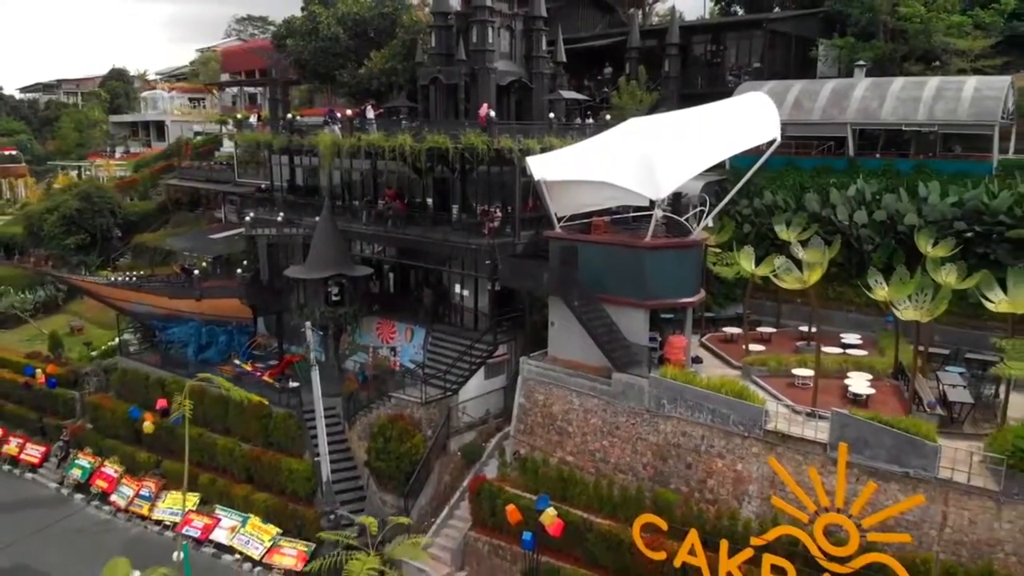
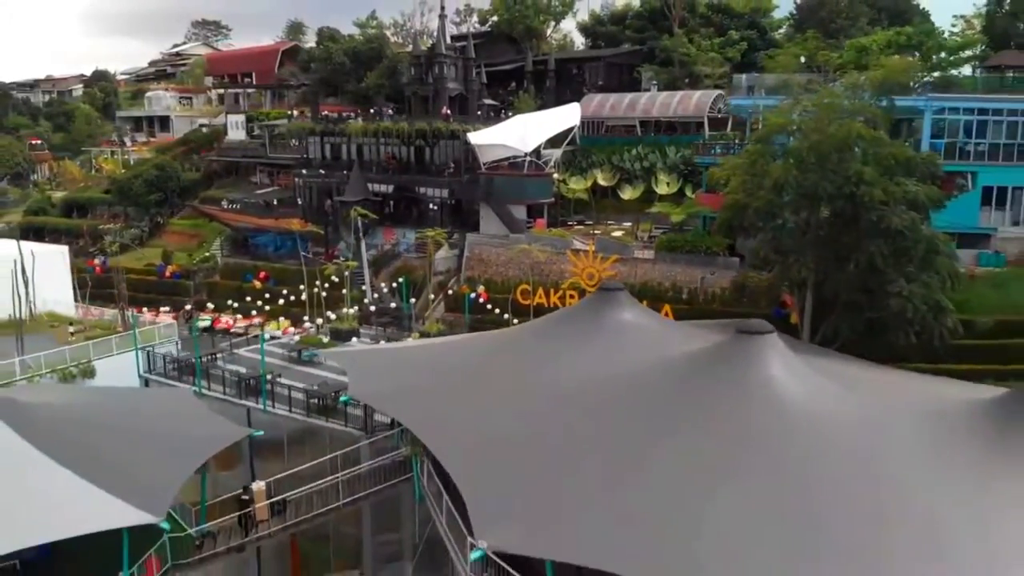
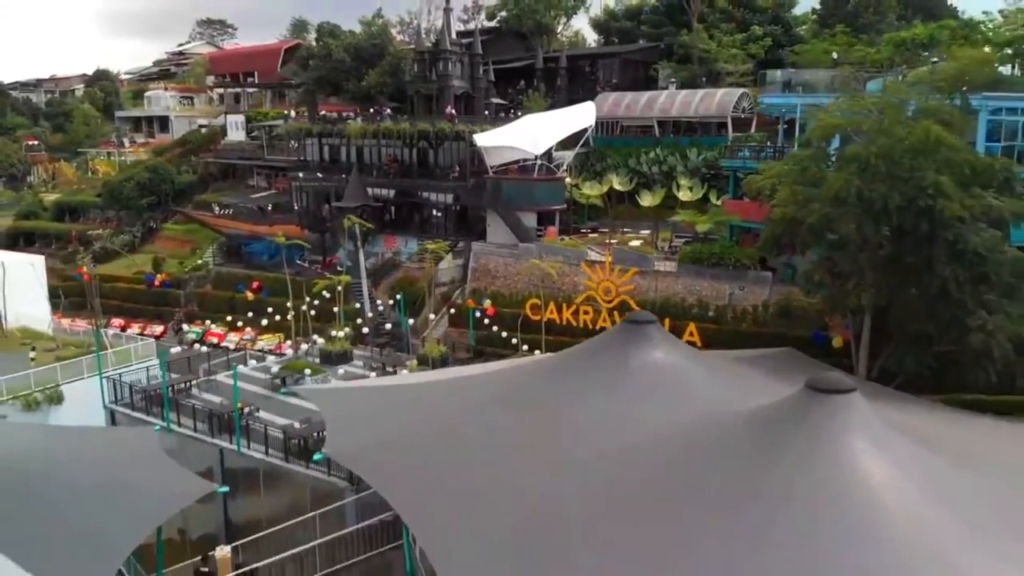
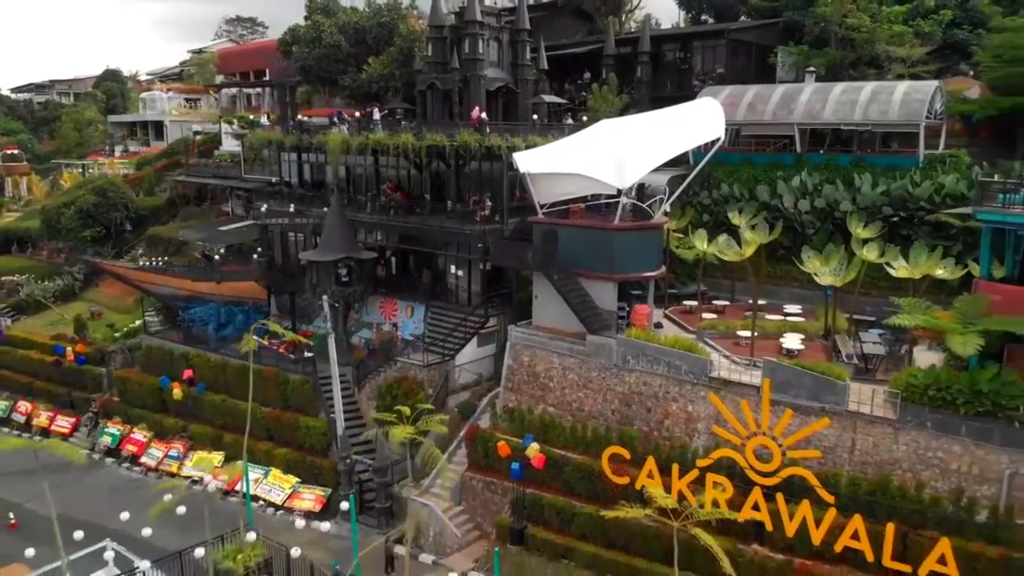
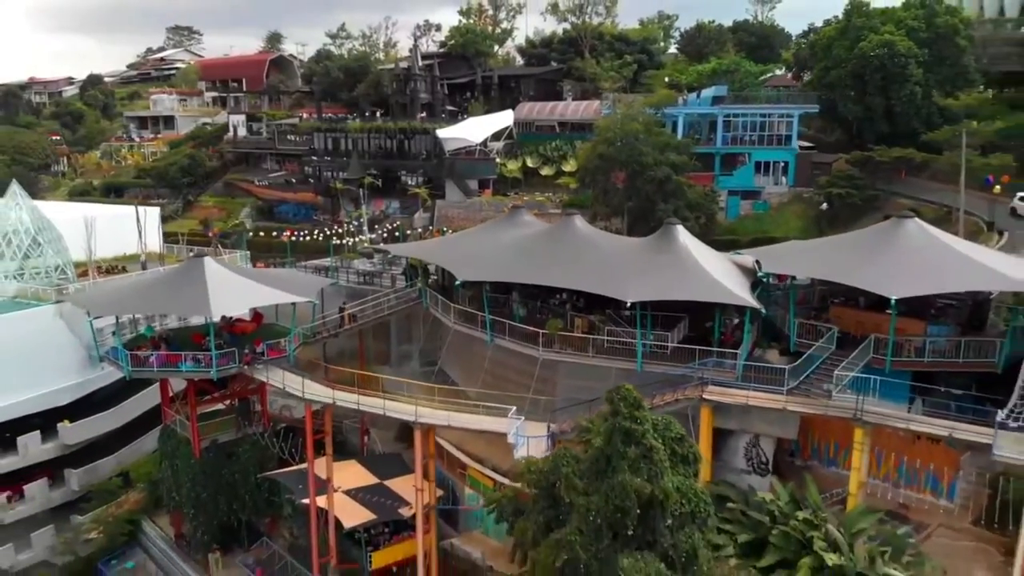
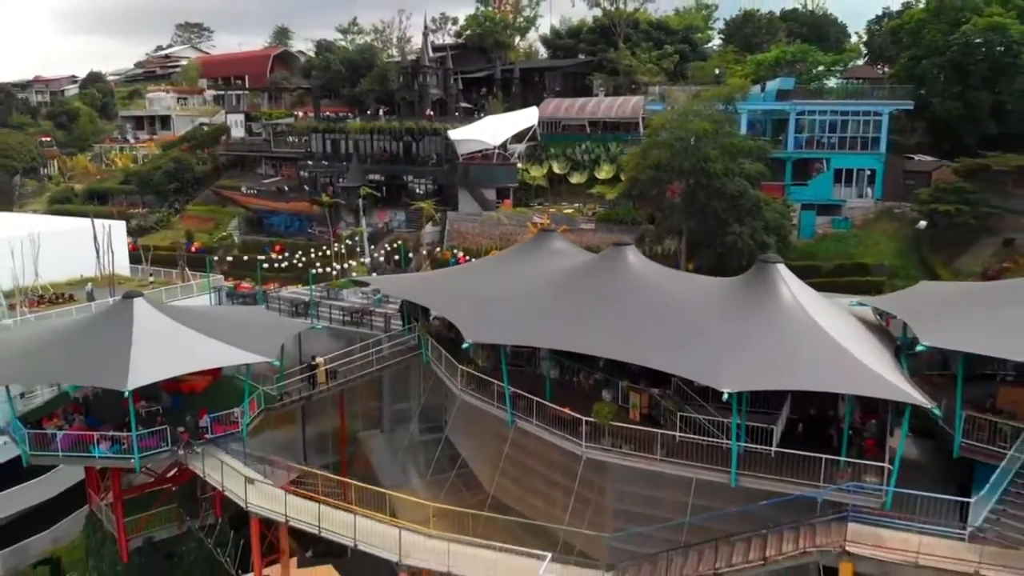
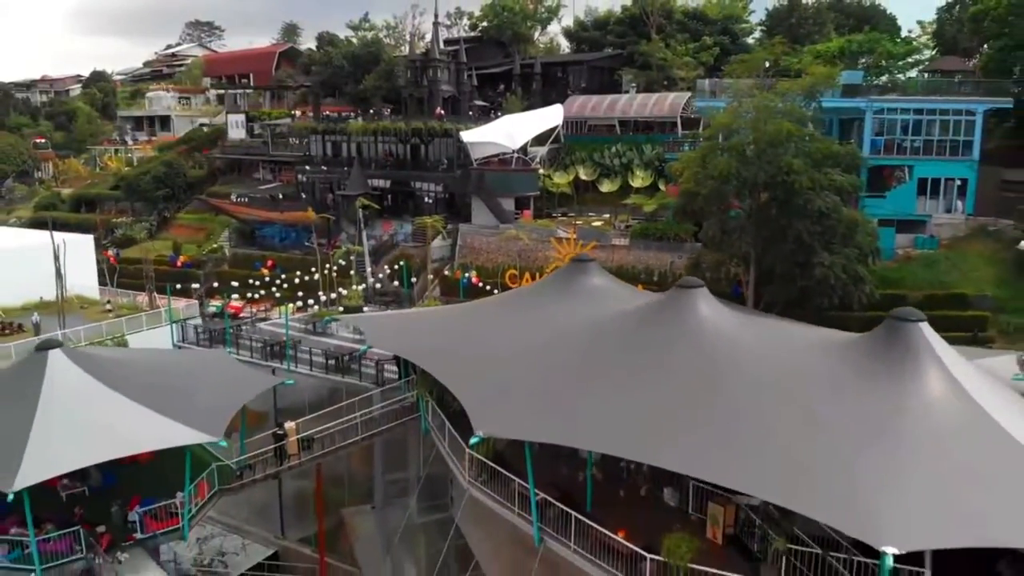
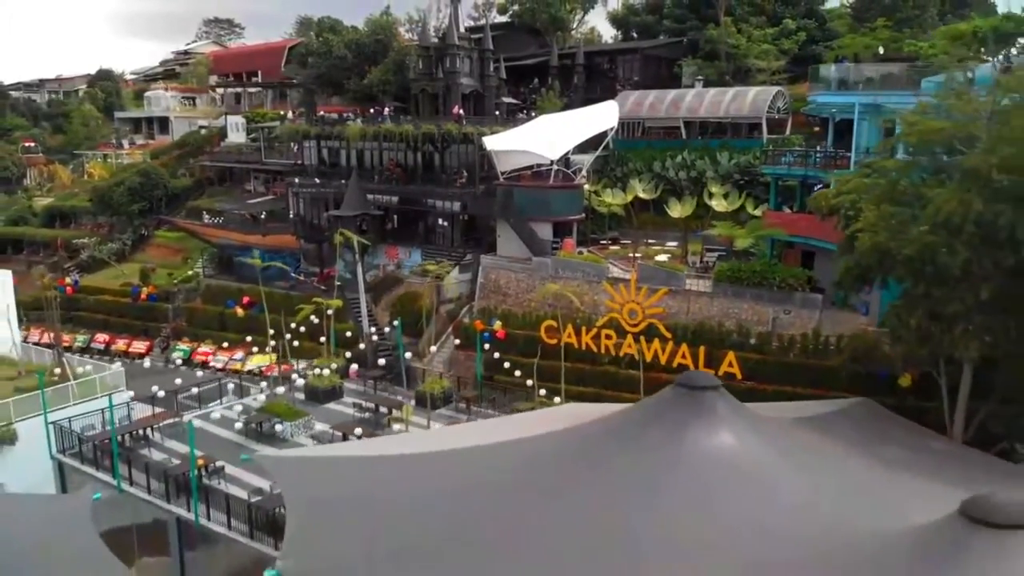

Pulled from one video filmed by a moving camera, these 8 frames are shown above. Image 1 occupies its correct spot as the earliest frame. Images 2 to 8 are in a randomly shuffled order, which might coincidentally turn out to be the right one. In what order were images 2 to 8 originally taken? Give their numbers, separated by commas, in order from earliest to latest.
4, 8, 3, 2, 7, 6, 5
